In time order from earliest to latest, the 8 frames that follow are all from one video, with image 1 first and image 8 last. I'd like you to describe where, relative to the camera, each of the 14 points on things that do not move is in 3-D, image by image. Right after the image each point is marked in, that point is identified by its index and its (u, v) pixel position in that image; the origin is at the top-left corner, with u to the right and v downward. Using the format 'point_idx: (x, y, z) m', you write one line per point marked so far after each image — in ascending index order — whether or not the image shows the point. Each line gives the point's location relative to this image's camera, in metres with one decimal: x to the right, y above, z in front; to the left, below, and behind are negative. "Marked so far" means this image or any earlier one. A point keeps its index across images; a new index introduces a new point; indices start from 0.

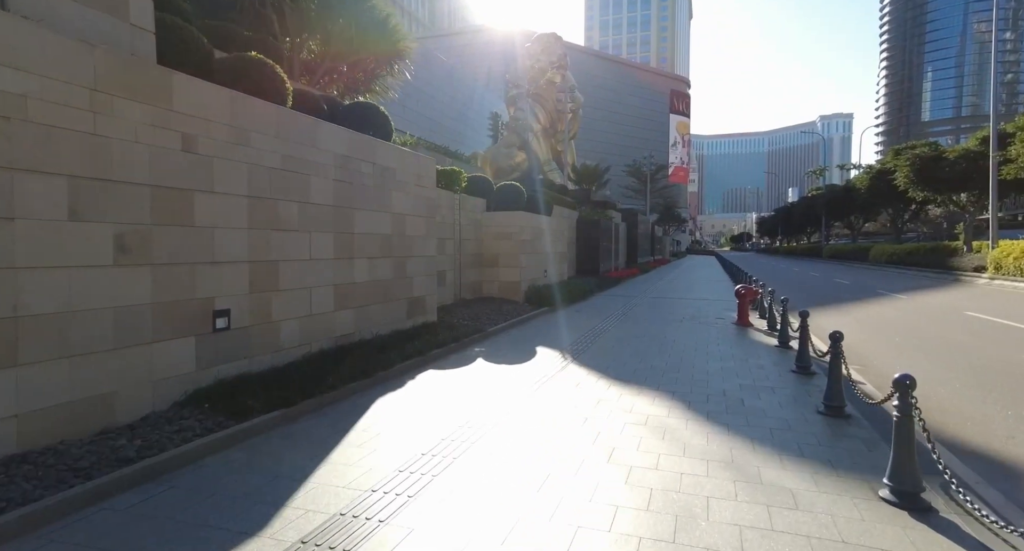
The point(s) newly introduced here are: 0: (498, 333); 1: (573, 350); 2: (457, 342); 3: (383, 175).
0: (-0.3, -1.0, +9.8) m
1: (+0.9, -1.1, +8.8) m
2: (-0.8, -1.0, +8.2) m
3: (-1.8, +1.4, +8.0) m
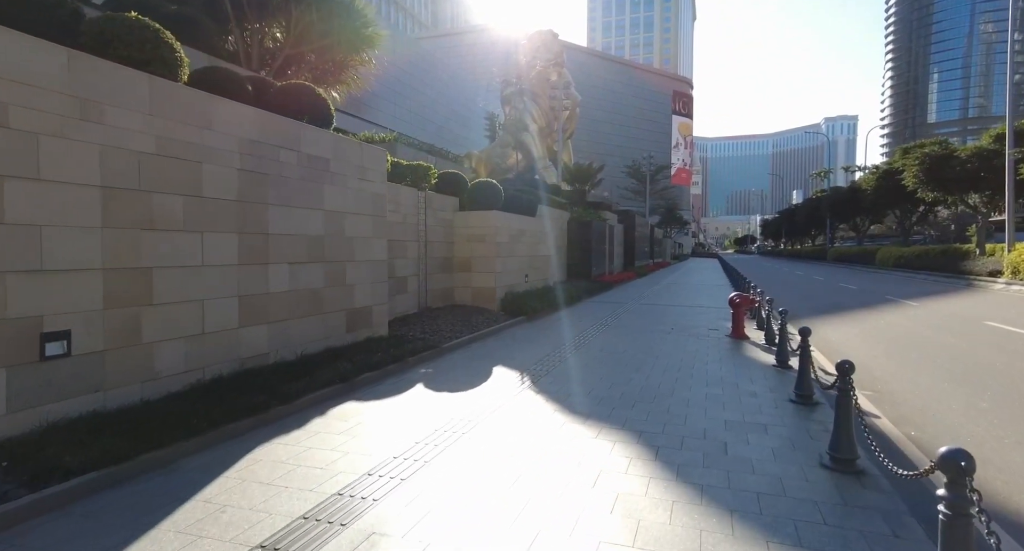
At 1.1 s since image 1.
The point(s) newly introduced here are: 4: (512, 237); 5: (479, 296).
0: (-0.9, -1.1, +8.7) m
1: (+0.3, -1.2, +7.6) m
2: (-1.4, -1.1, +7.0) m
3: (-2.4, +1.3, +6.9) m
4: (0.0, +0.9, +13.7) m
5: (-0.7, -0.5, +12.7) m
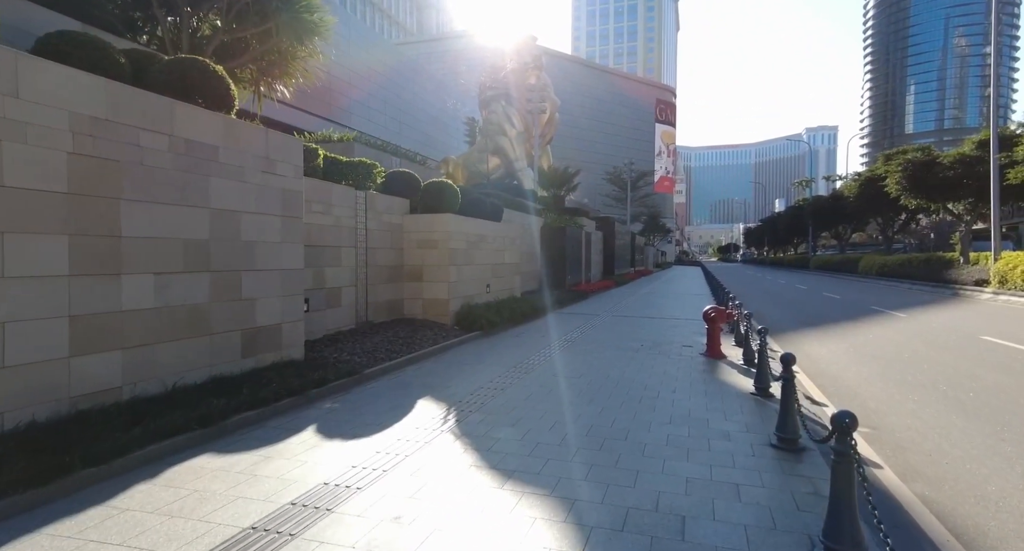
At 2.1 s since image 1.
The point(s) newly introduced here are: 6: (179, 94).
0: (-1.6, -1.2, +7.4) m
1: (-0.4, -1.3, +6.4) m
2: (-2.1, -1.2, +5.7) m
3: (-3.1, +1.2, +5.6) m
4: (-0.9, +0.7, +12.5) m
5: (-1.6, -0.7, +11.5) m
6: (-3.5, +1.9, +6.2) m
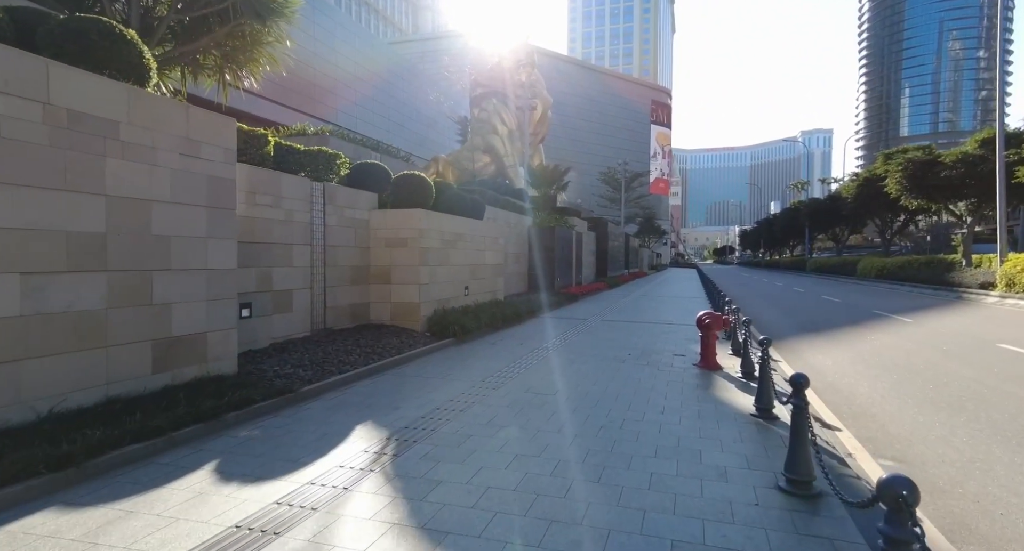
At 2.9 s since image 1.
0: (-2.0, -1.3, +6.4) m
1: (-0.8, -1.3, +5.4) m
2: (-2.5, -1.2, +4.7) m
3: (-3.5, +1.2, +4.6) m
4: (-1.3, +0.7, +11.5) m
5: (-2.0, -0.7, +10.5) m
6: (-3.9, +1.9, +5.2) m
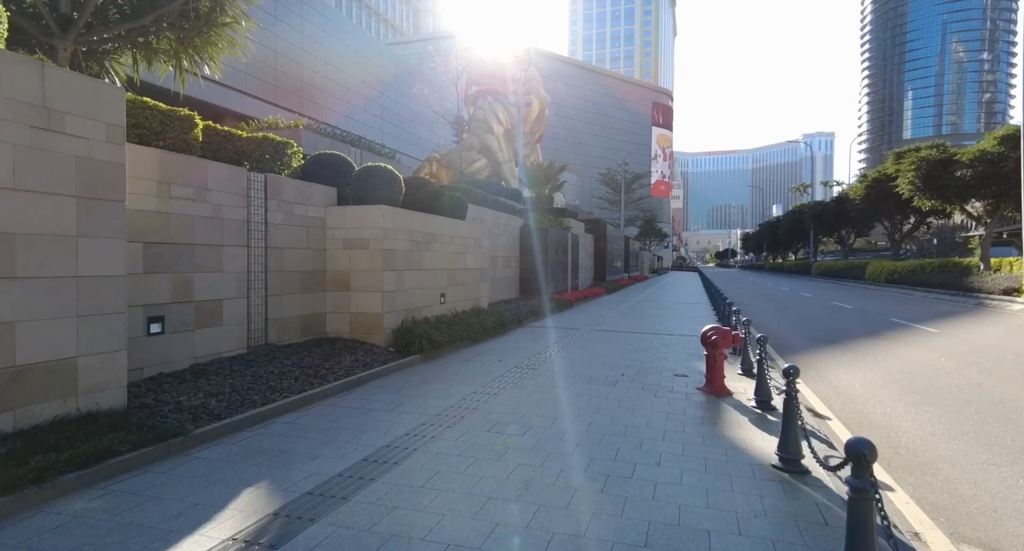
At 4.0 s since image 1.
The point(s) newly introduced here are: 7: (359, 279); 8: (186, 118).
0: (-2.4, -1.3, +5.1) m
1: (-1.2, -1.4, +4.1) m
2: (-2.9, -1.3, +3.4) m
3: (-3.9, +1.1, +3.3) m
4: (-1.7, +0.6, +10.2) m
5: (-2.4, -0.8, +9.2) m
6: (-4.3, +1.9, +3.9) m
7: (-2.4, 0.0, +9.2) m
8: (-4.0, +1.9, +7.1) m
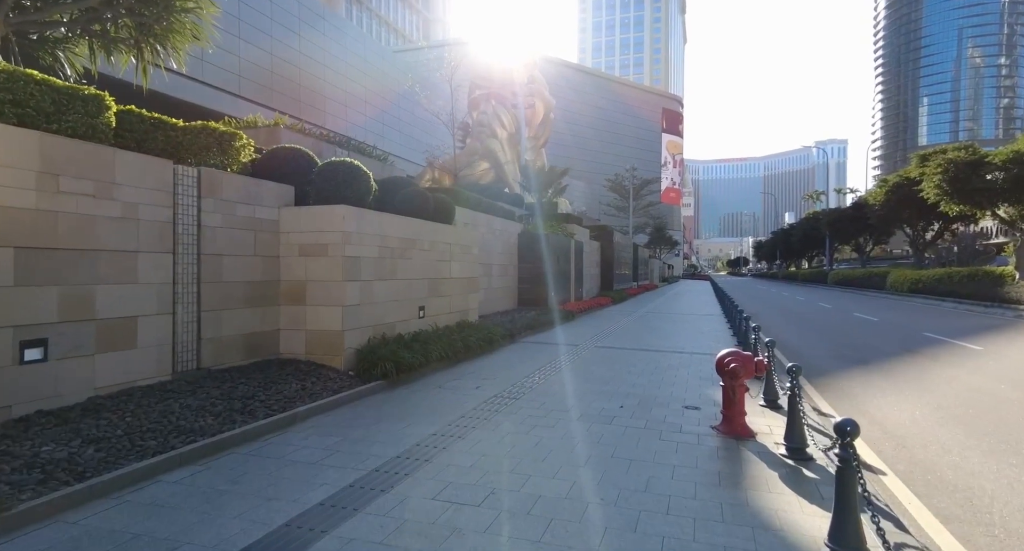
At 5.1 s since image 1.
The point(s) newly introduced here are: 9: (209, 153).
0: (-2.7, -1.4, +3.8) m
1: (-1.5, -1.5, +2.8) m
2: (-3.2, -1.3, +2.1) m
3: (-4.2, +1.0, +2.1) m
4: (-1.9, +0.4, +9.0) m
5: (-2.6, -0.9, +7.9) m
6: (-4.6, +1.8, +2.7) m
7: (-2.6, -0.2, +7.9) m
8: (-4.2, +1.8, +5.9) m
9: (-3.9, +1.6, +7.5) m
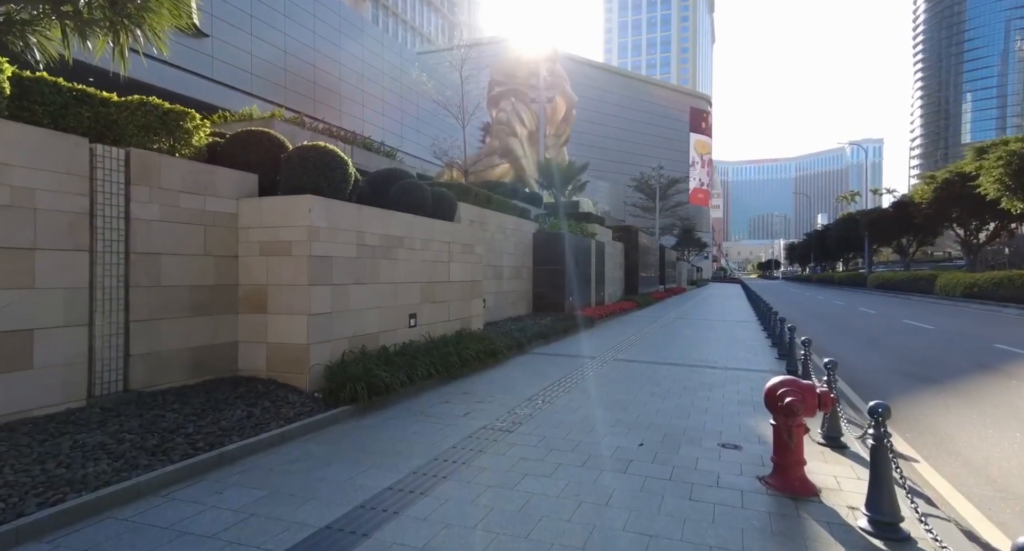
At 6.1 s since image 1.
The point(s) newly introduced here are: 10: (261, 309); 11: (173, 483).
0: (-2.9, -1.4, +2.6) m
1: (-1.8, -1.5, +1.5) m
2: (-3.5, -1.3, +0.9) m
3: (-4.5, +1.0, +0.9) m
4: (-1.9, +0.3, +7.7) m
5: (-2.7, -1.0, +6.7) m
6: (-4.9, +1.8, +1.6) m
7: (-2.7, -0.2, +6.7) m
8: (-4.4, +1.8, +4.7) m
9: (-3.9, +1.6, +6.4) m
10: (-2.9, -0.4, +6.8) m
11: (-2.4, -1.5, +4.1) m
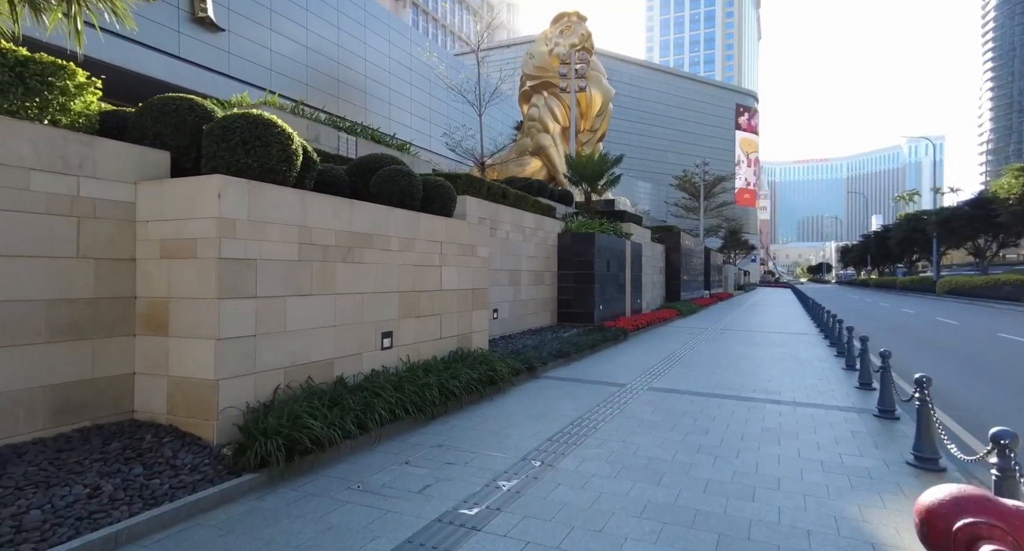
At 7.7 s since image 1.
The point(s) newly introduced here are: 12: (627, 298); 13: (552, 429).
0: (-3.4, -1.5, +0.8) m
1: (-2.3, -1.6, -0.4) m
2: (-4.0, -1.4, -0.8) m
3: (-5.0, +1.0, -0.7) m
4: (-2.0, +0.3, +5.8) m
5: (-2.8, -1.1, +4.8) m
6: (-5.4, +1.7, 0.0) m
7: (-2.8, -0.3, +4.9) m
8: (-4.6, +1.7, +3.0) m
9: (-4.1, +1.5, +4.6) m
10: (-3.1, -0.5, +5.0) m
11: (-2.7, -1.6, +2.3) m
12: (+3.5, -0.7, +17.9) m
13: (+0.4, -1.6, +6.1) m
